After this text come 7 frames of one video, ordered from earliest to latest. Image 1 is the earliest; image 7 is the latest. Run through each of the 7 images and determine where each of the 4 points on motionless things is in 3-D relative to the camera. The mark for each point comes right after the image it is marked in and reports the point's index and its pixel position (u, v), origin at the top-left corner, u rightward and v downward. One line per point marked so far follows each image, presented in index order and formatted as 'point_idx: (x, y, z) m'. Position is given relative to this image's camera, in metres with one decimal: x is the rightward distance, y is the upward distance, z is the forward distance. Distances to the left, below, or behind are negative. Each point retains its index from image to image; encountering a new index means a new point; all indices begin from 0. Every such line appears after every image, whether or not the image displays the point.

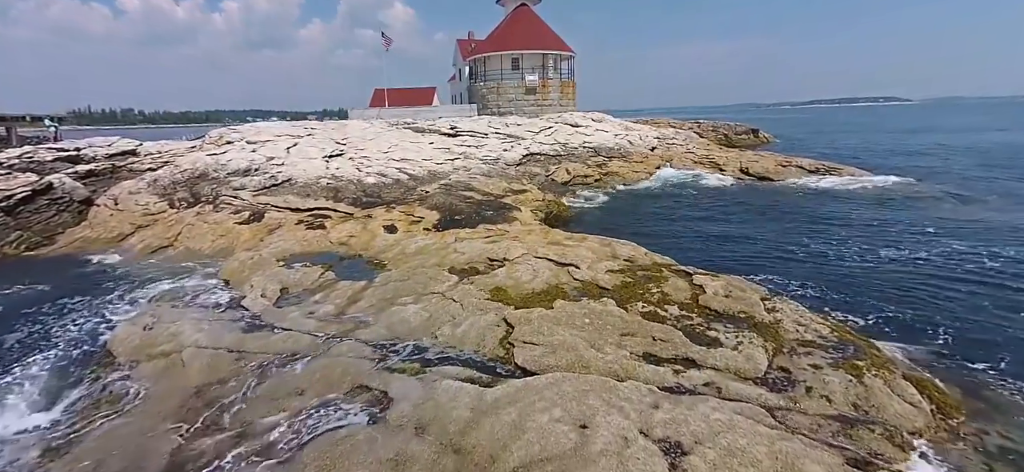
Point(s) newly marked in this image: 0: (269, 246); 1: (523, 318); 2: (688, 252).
0: (-7.6, -0.4, +14.4) m
1: (+0.2, -1.6, +8.8) m
2: (+6.1, -0.6, +16.2) m
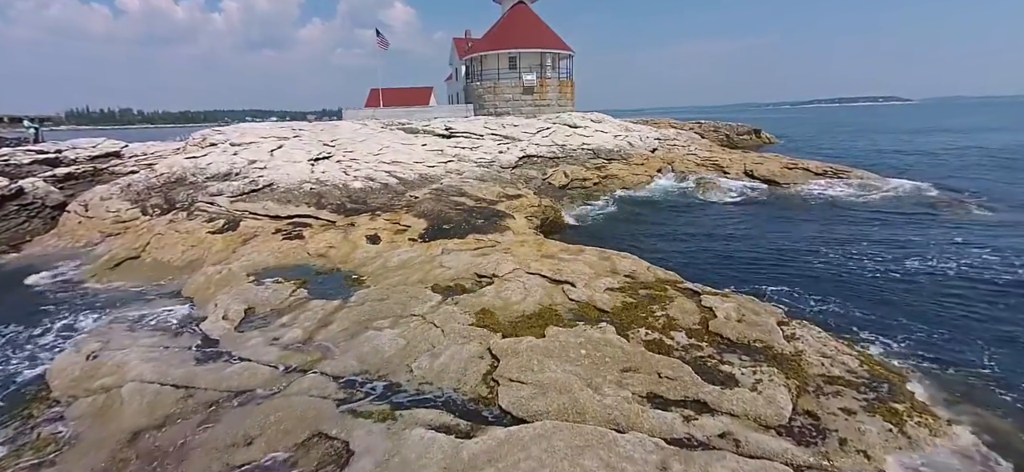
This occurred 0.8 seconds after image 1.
0: (-7.8, -0.7, +13.3) m
1: (0.0, -1.9, +7.7) m
2: (+5.9, -0.9, +15.1) m
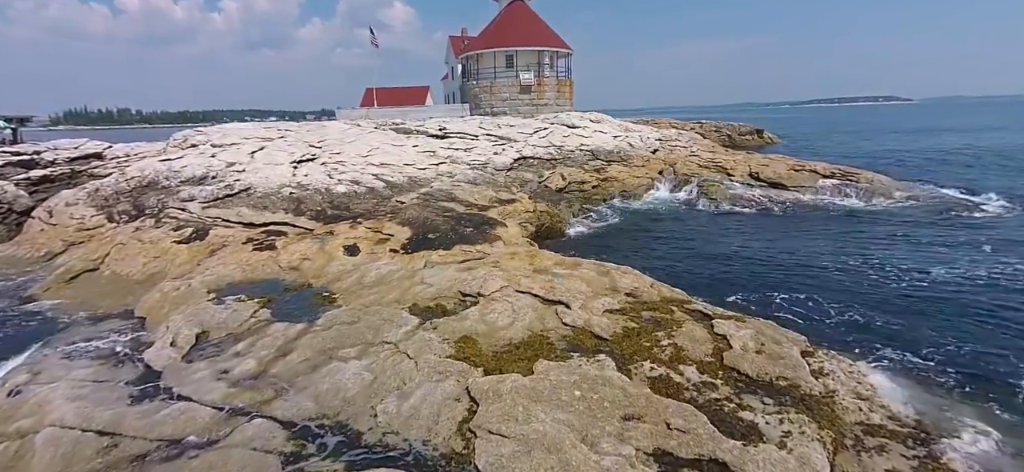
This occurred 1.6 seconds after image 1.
0: (-8.1, -1.0, +12.1) m
1: (-0.3, -2.2, +6.6) m
2: (+5.6, -1.2, +13.9) m
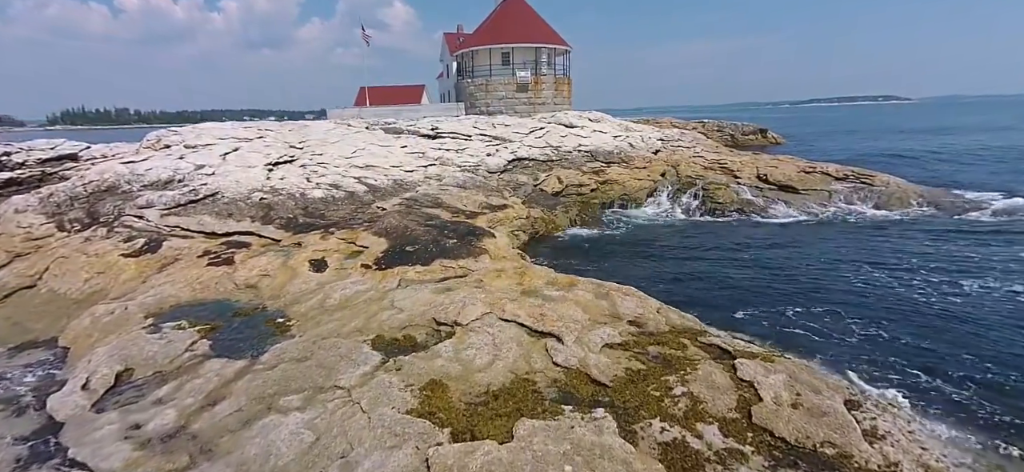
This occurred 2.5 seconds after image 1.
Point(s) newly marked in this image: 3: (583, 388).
0: (-8.4, -1.3, +10.6) m
1: (-0.6, -2.5, +5.1) m
2: (+5.3, -1.6, +12.5) m
3: (+1.0, -2.1, +6.5) m
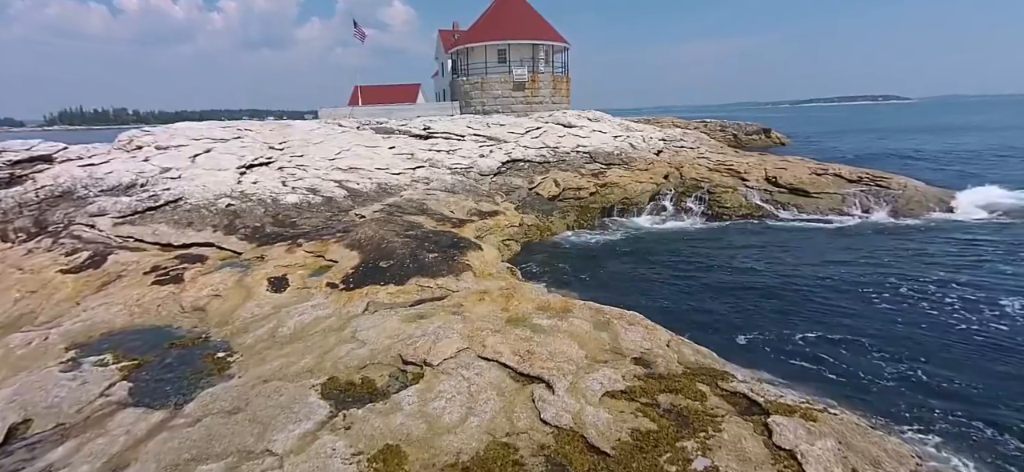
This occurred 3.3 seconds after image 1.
0: (-8.7, -1.7, +9.2) m
1: (-0.9, -2.9, +3.7) m
2: (+5.0, -1.9, +11.1) m
3: (+0.7, -2.5, +5.1) m
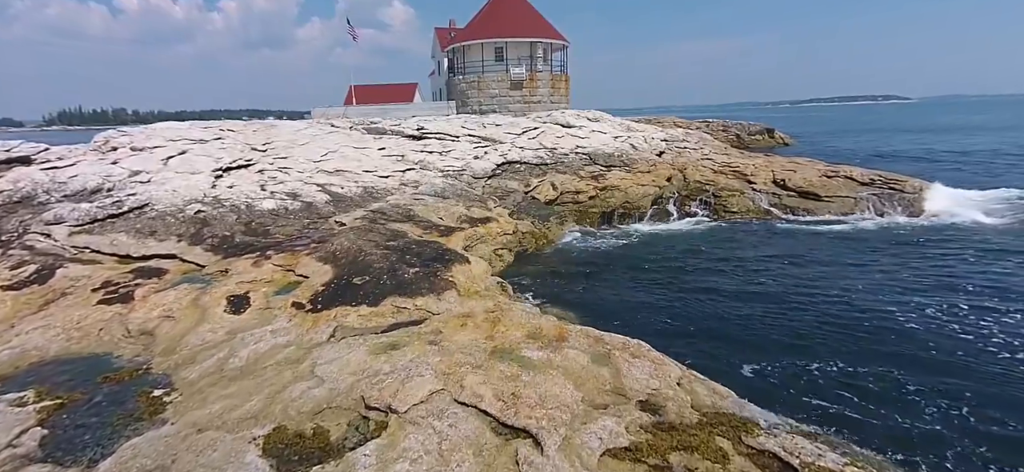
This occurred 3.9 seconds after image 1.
0: (-8.9, -1.9, +8.1) m
1: (-1.1, -3.1, +2.6) m
2: (+4.8, -2.1, +10.0) m
3: (+0.5, -2.7, +4.0) m
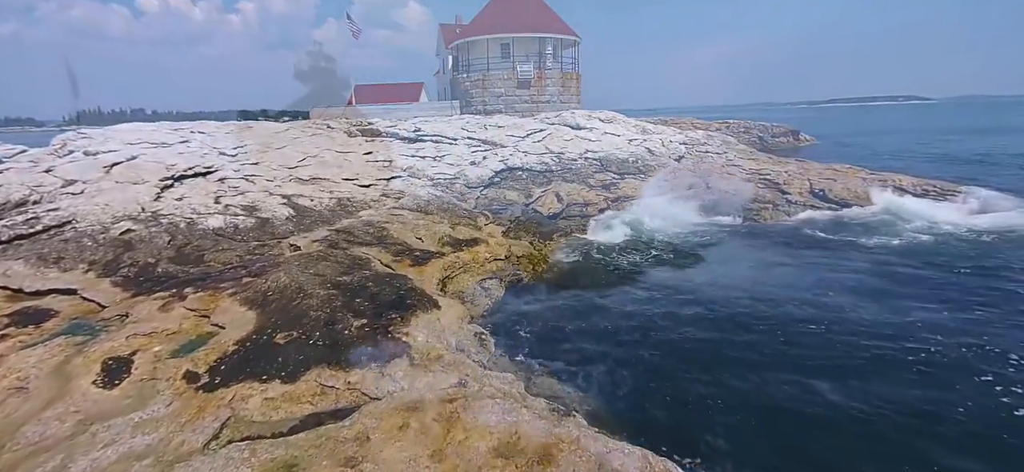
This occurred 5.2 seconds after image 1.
0: (-9.3, -2.5, +5.9) m
1: (-1.7, -3.8, +0.1) m
2: (+4.4, -2.8, +7.4) m
3: (0.0, -3.4, +1.5) m
